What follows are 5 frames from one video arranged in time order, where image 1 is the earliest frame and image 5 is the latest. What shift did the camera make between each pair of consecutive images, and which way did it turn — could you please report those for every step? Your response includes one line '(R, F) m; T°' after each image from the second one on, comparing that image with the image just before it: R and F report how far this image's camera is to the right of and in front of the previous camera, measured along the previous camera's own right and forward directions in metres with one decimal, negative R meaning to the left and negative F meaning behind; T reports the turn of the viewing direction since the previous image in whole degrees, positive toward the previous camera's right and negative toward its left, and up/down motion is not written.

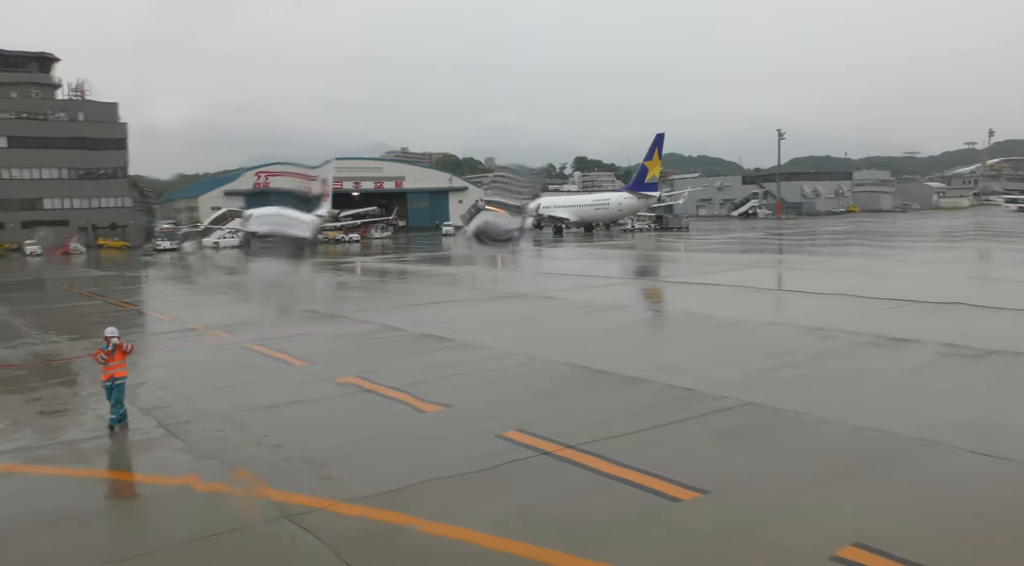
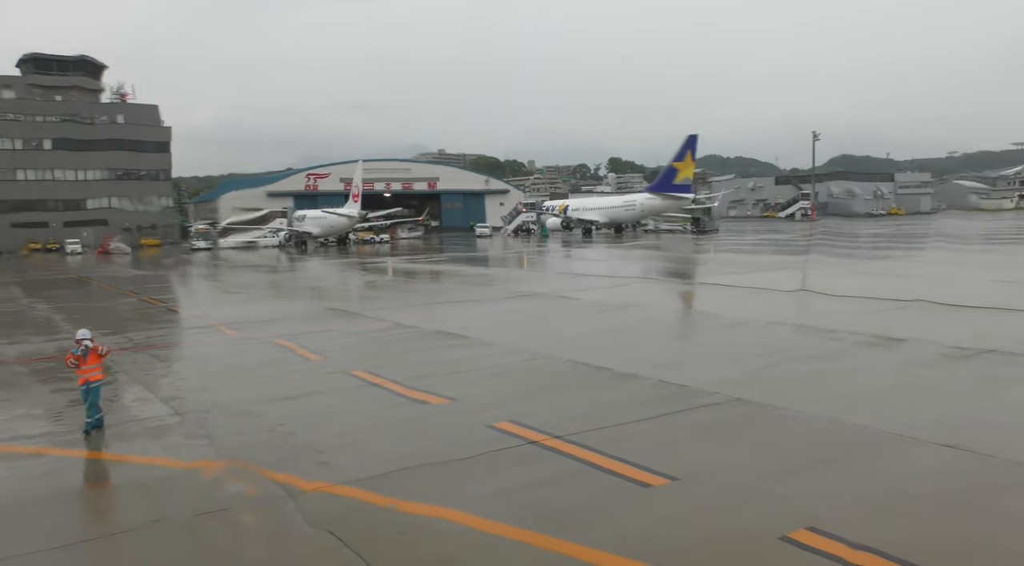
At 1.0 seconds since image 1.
(+0.4, -0.4) m; -2°
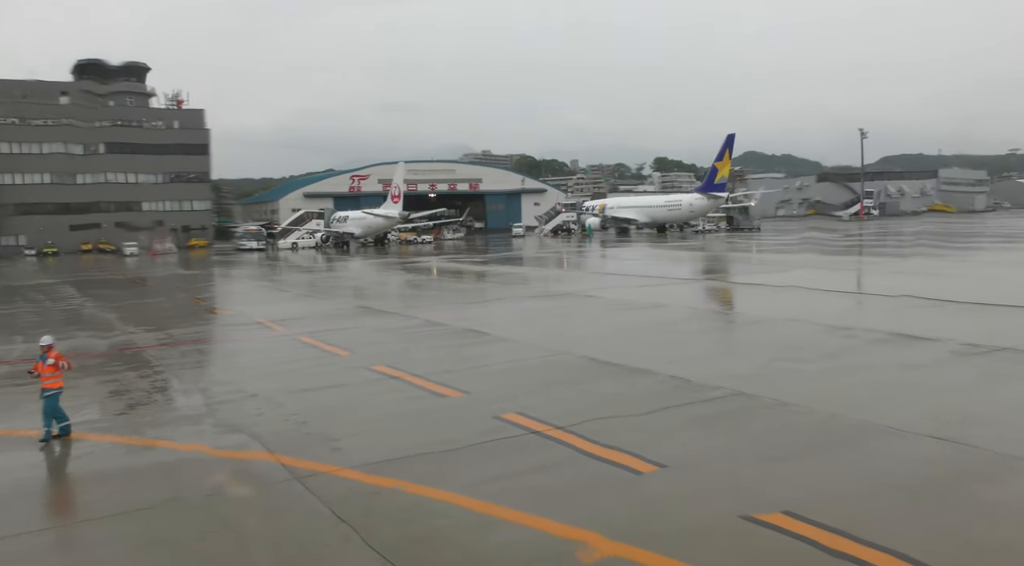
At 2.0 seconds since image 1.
(+0.4, -0.4) m; -3°
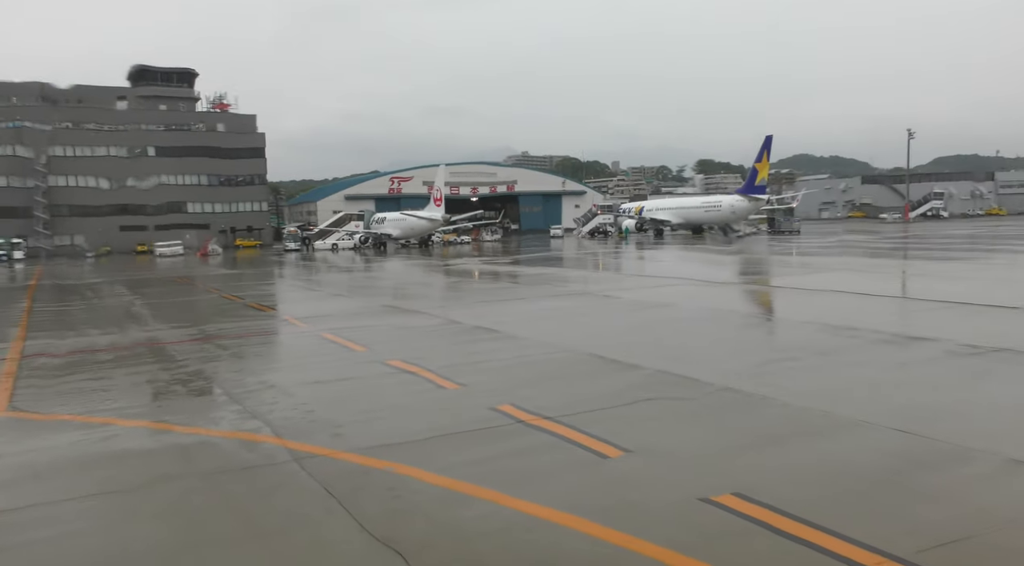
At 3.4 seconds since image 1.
(+0.5, -0.5) m; -3°
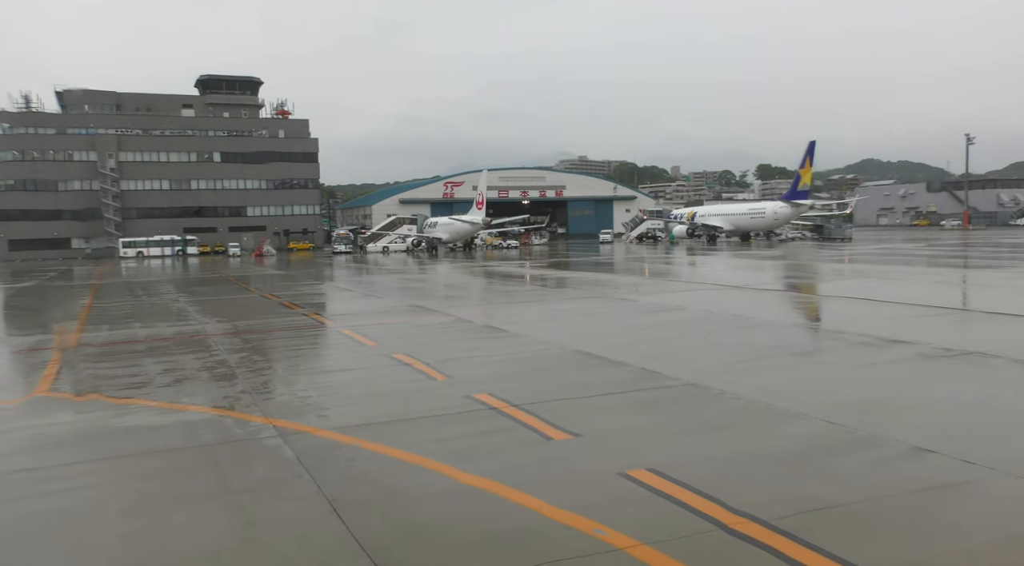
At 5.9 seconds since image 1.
(+0.9, -0.8) m; -4°
